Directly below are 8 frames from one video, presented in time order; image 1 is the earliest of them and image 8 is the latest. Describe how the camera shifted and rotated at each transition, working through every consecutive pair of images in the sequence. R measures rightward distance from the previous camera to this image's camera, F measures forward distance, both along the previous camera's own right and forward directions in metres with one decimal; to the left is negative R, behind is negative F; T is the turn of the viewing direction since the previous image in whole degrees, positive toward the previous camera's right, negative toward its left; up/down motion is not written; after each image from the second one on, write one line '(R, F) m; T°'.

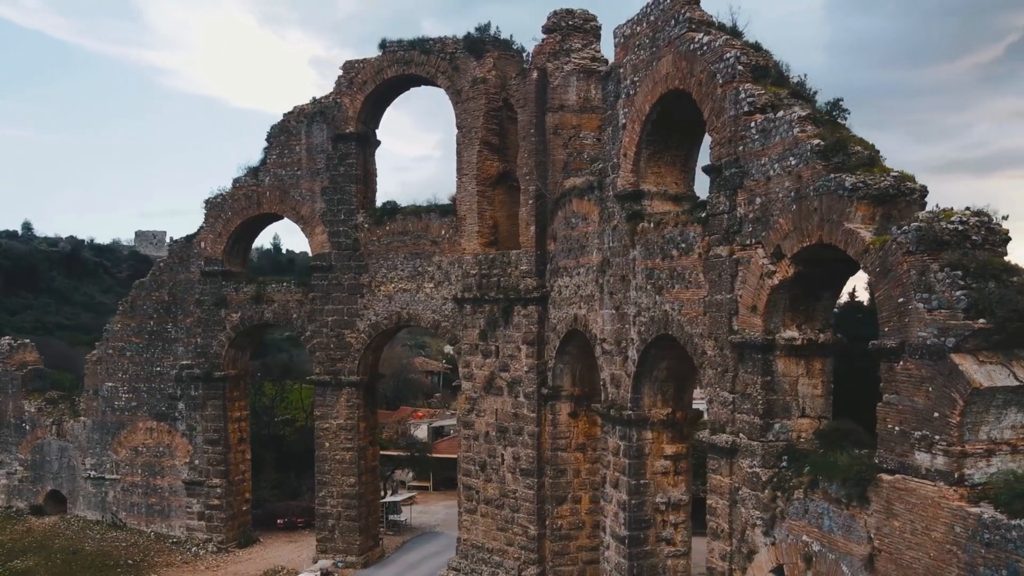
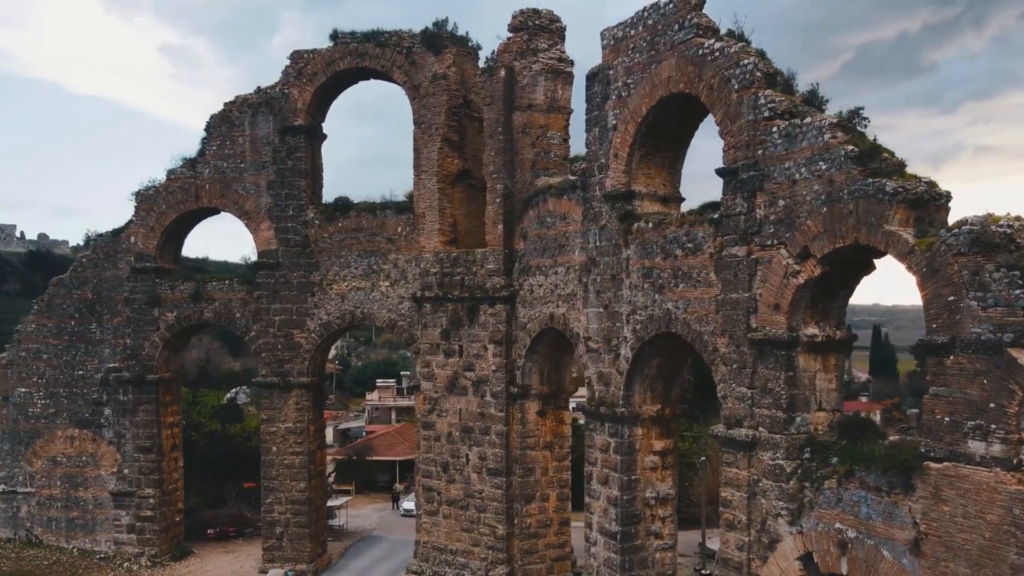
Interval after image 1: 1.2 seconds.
(-1.6, +0.2) m; +9°
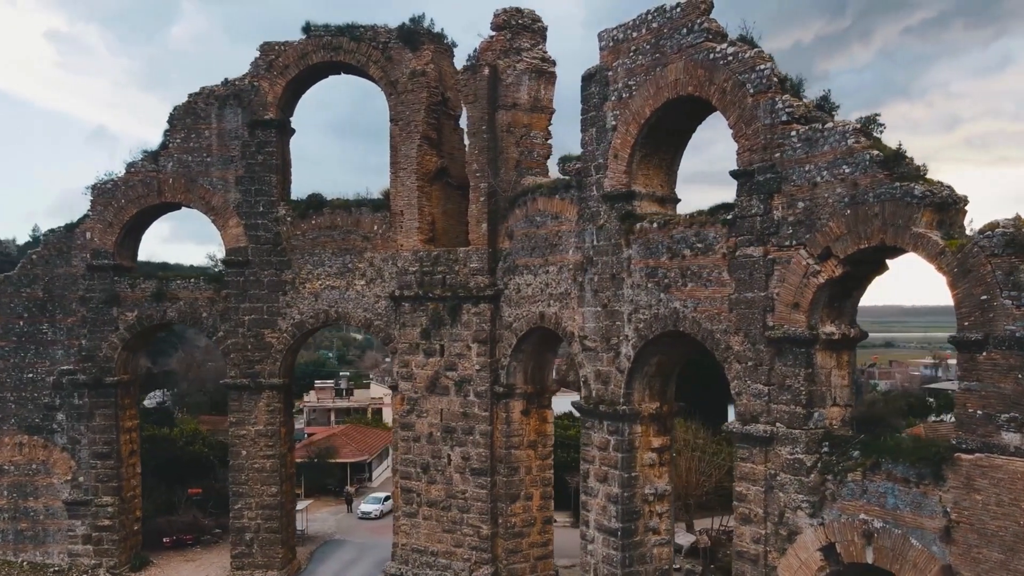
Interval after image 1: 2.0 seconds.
(-1.2, +0.1) m; +6°
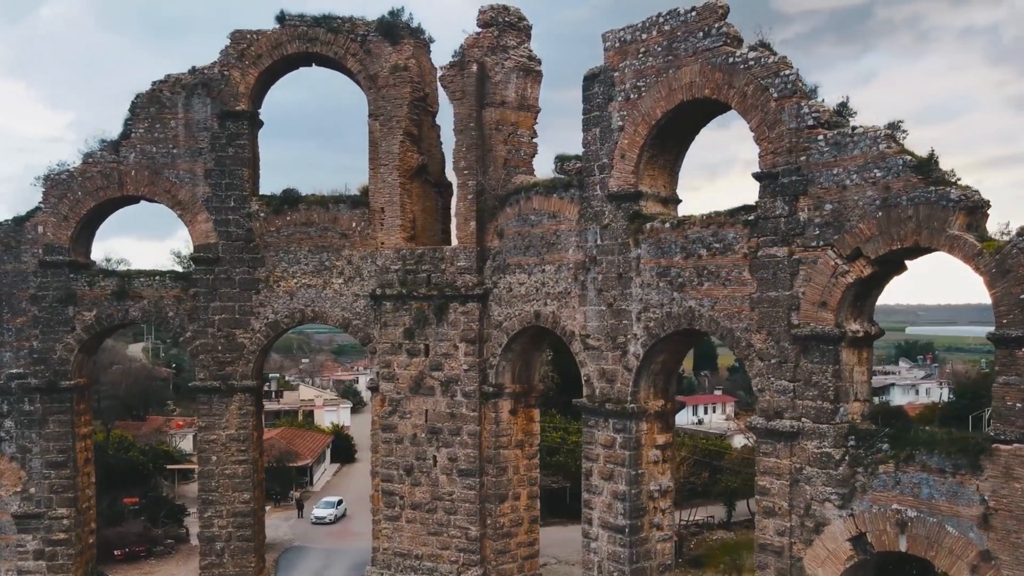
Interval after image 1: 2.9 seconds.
(-1.5, +0.2) m; +7°
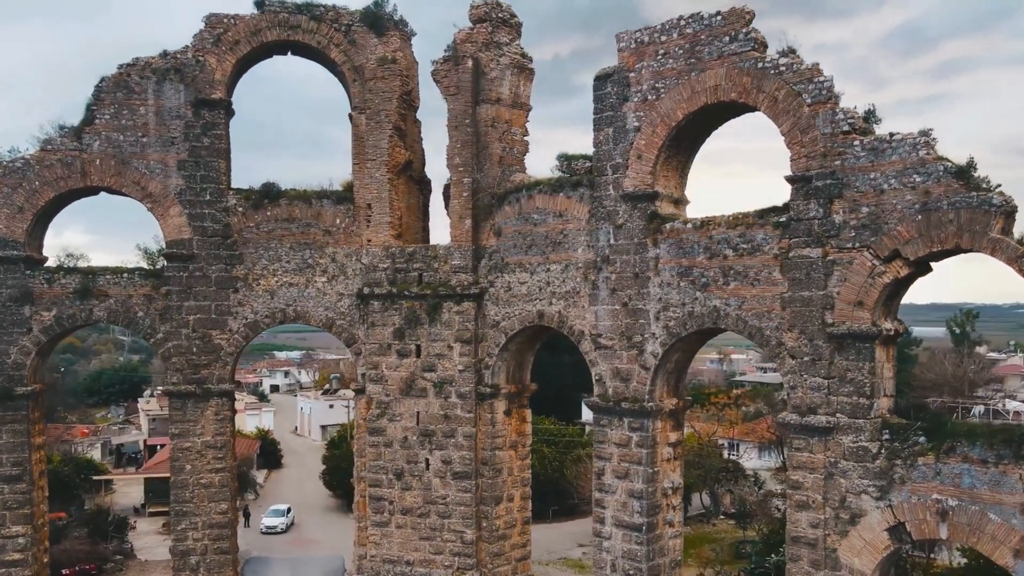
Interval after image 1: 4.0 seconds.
(-1.8, +0.3) m; +8°
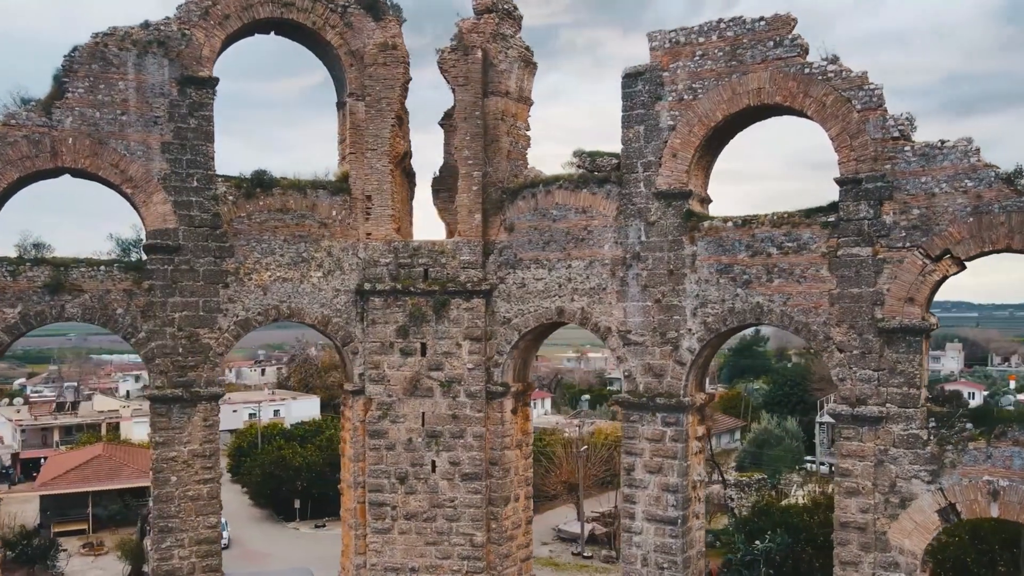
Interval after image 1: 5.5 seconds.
(-2.7, +0.5) m; +11°
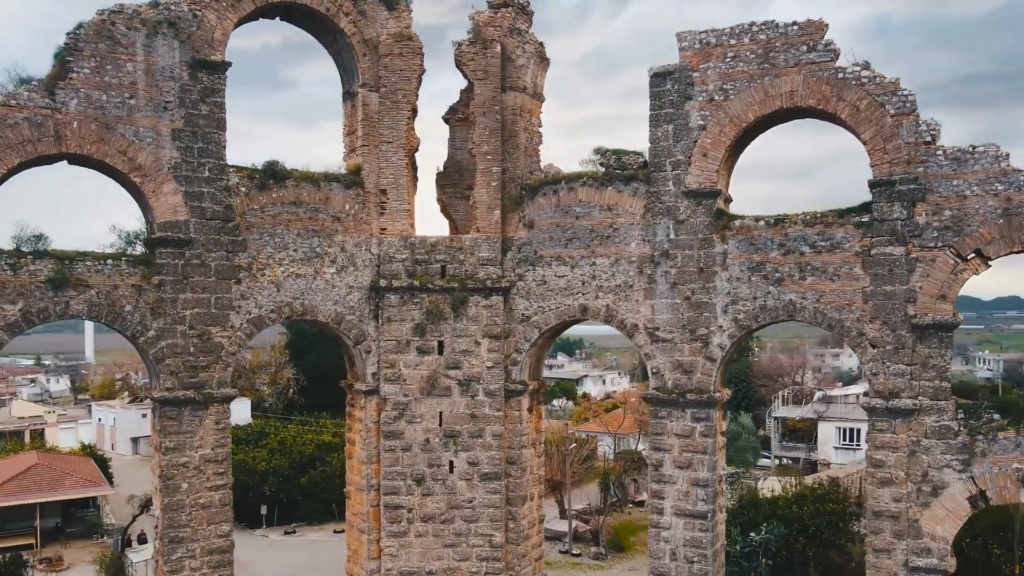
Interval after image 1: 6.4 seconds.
(-1.9, +0.2) m; +7°
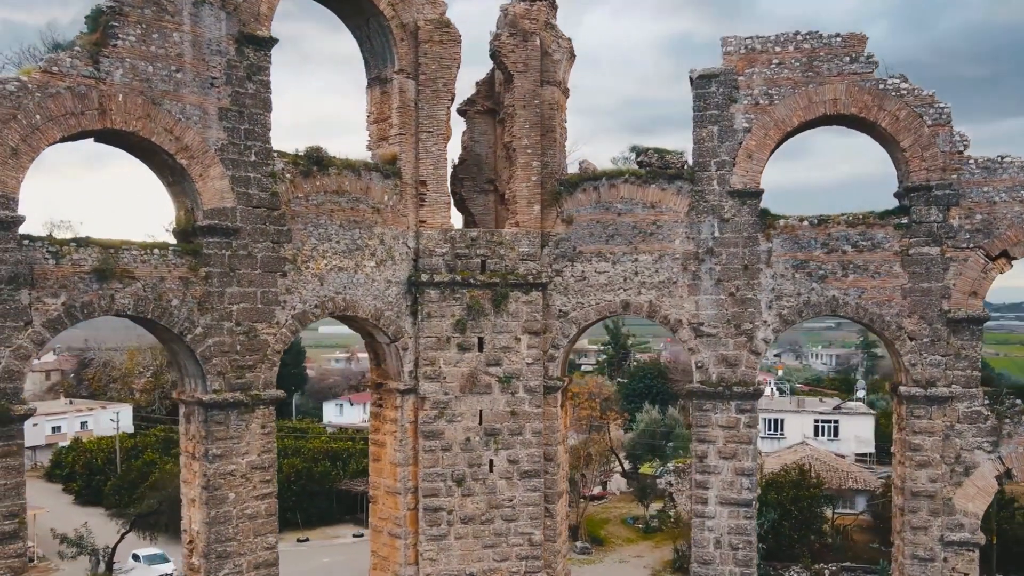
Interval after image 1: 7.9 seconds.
(-3.2, +0.4) m; +11°
